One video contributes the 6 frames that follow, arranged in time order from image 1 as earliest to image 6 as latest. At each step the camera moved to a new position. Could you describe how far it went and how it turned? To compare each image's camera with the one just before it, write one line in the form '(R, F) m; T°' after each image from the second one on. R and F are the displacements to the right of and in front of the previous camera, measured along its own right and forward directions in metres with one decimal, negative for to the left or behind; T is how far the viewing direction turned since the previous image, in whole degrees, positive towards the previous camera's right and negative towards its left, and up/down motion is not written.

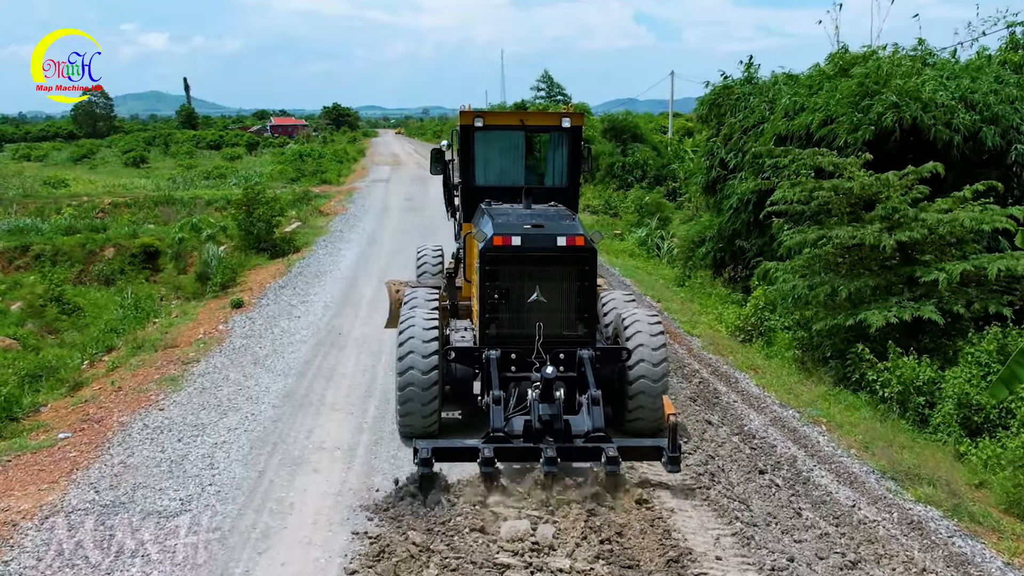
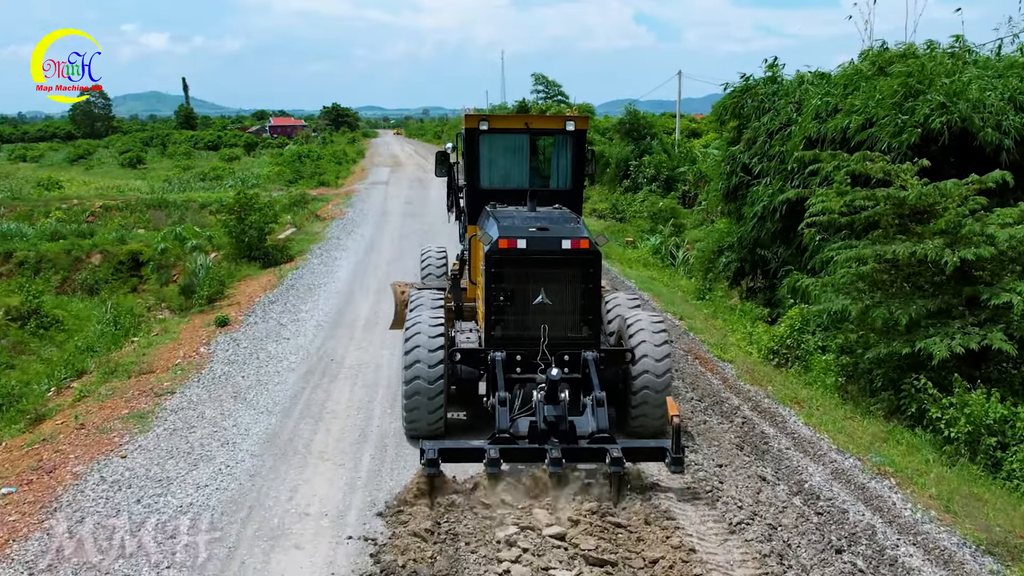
(-0.1, +0.9) m; 0°
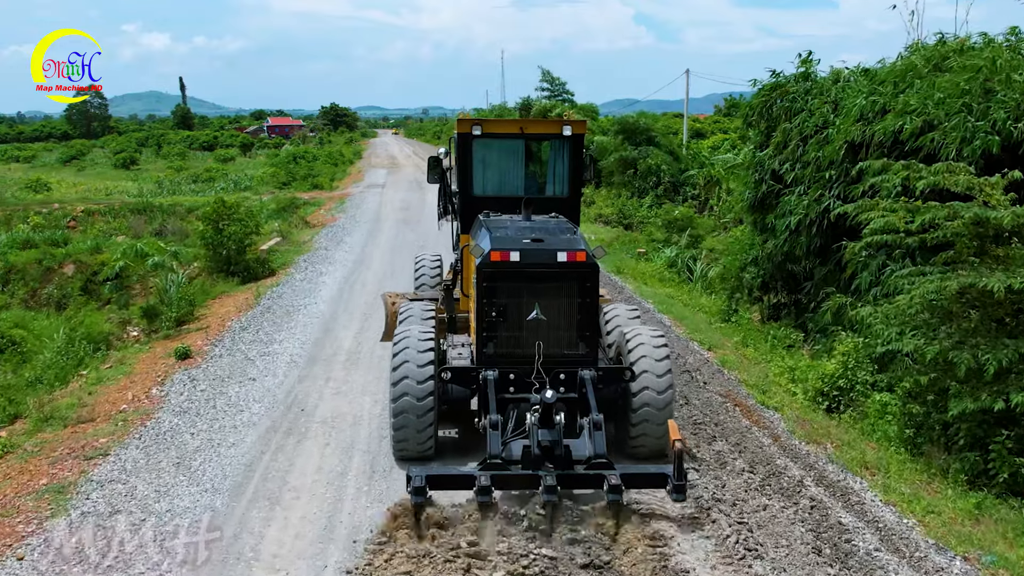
(-0.1, +1.2) m; 0°
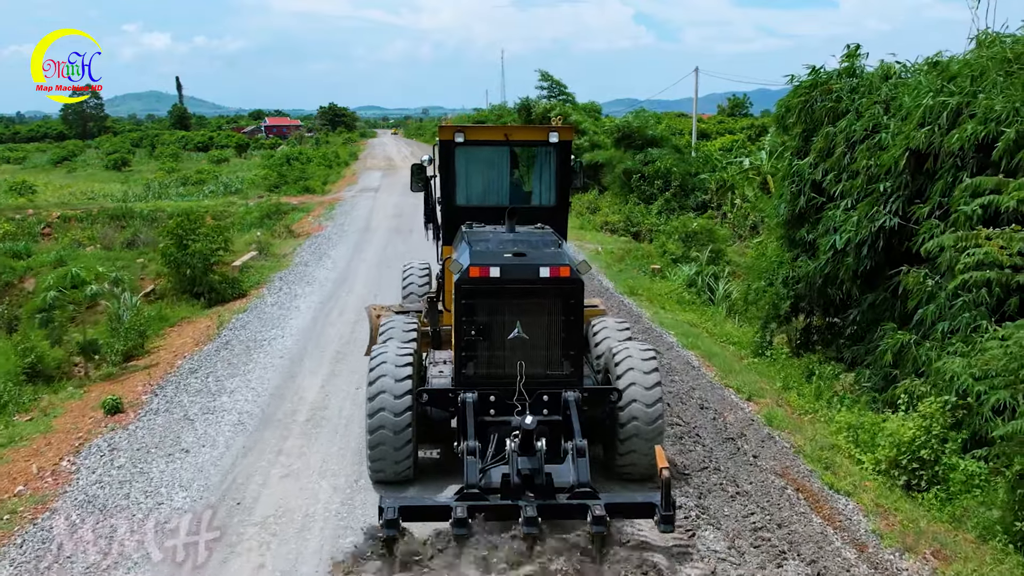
(0.0, +1.4) m; 0°
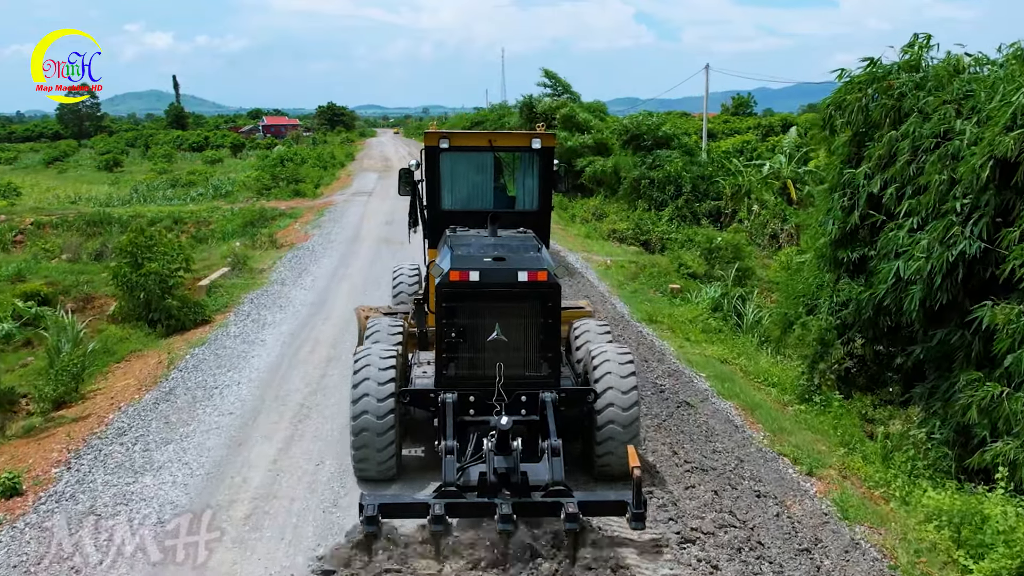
(0.0, +1.4) m; 0°
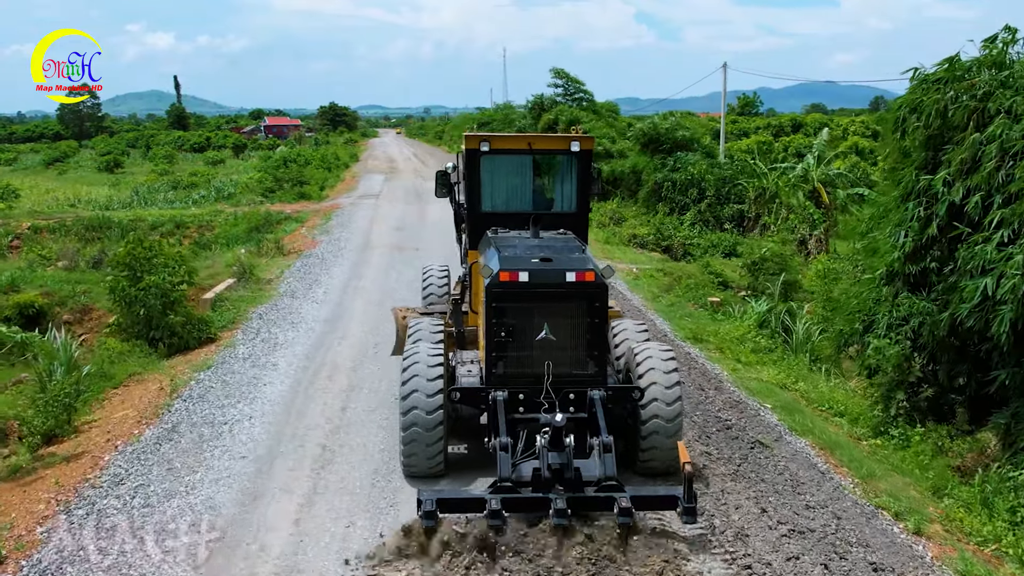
(-0.4, +0.8) m; 0°
